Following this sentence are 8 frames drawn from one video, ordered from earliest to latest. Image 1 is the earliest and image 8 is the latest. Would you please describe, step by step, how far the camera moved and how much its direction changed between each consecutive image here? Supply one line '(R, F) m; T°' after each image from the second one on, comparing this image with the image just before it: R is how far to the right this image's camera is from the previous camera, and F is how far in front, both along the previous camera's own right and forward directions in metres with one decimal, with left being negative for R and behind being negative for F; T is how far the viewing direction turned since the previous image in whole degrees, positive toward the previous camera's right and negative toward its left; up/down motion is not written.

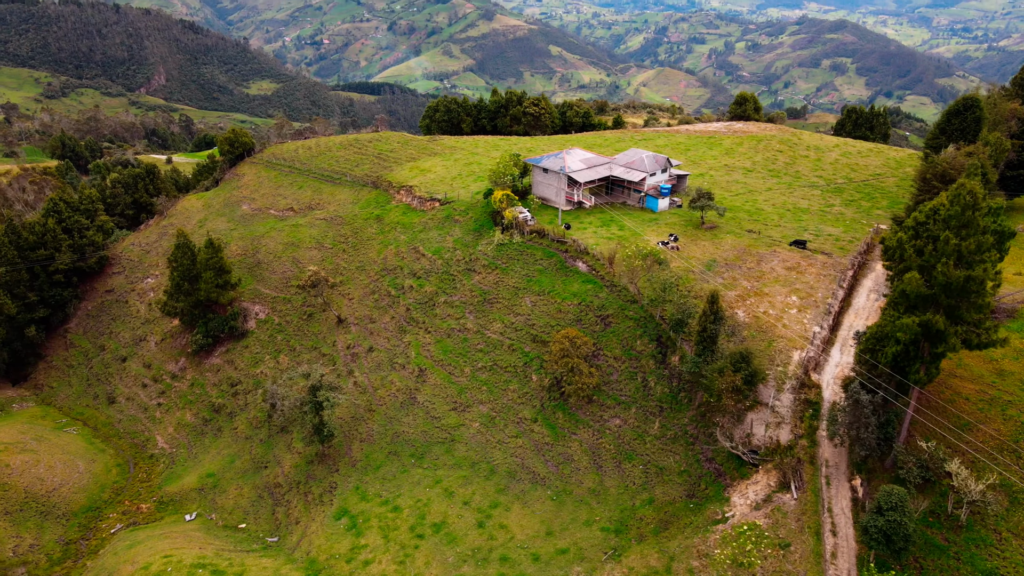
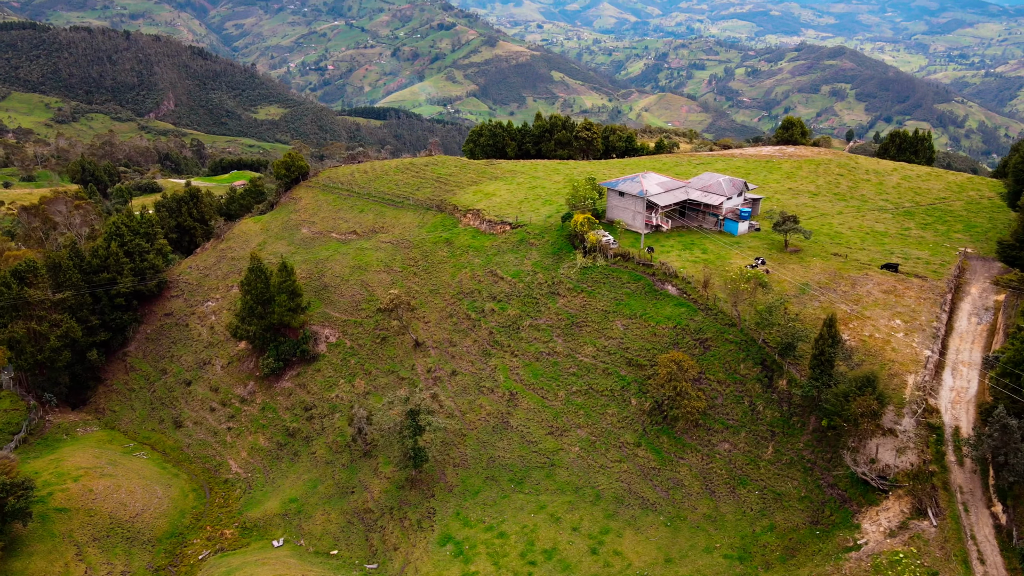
(-4.4, +0.1) m; 0°
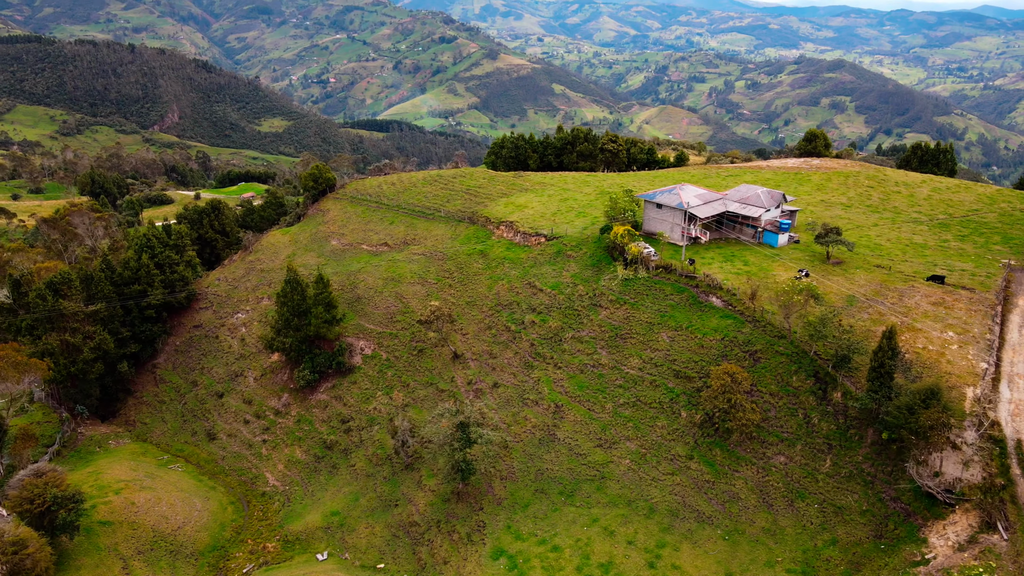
(-2.2, +0.1) m; 0°
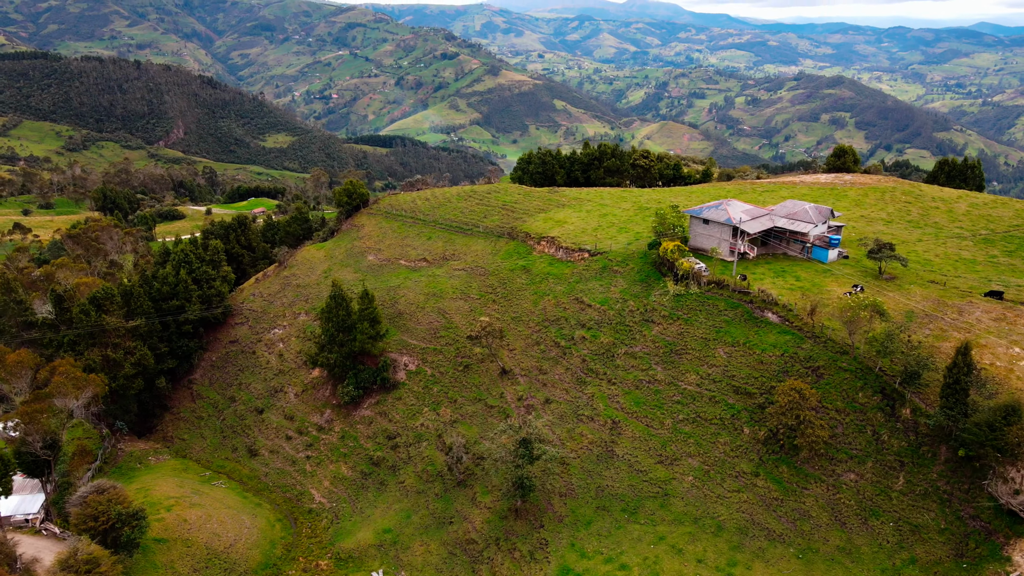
(-2.7, +0.1) m; 0°
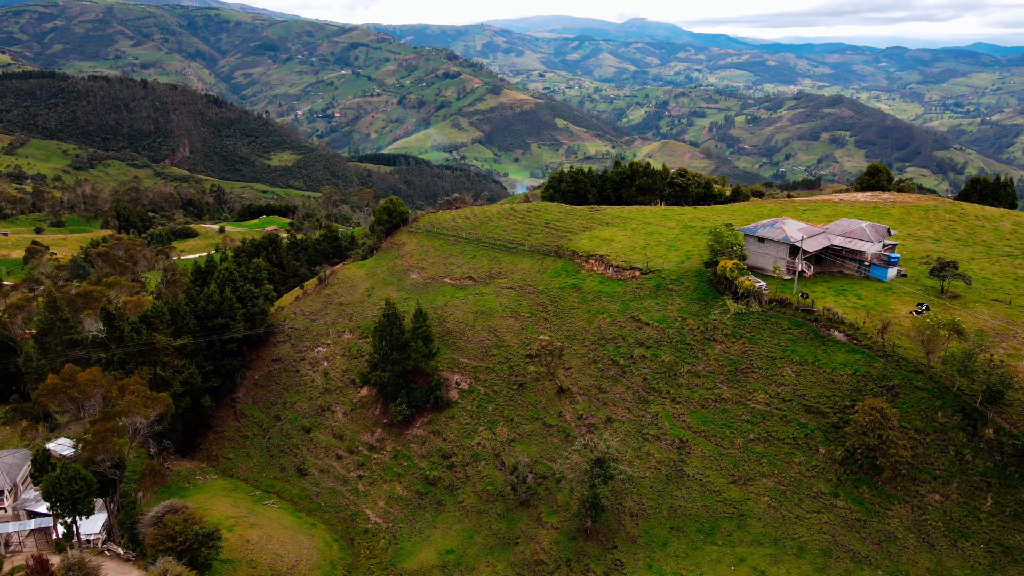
(-3.2, +0.1) m; 0°
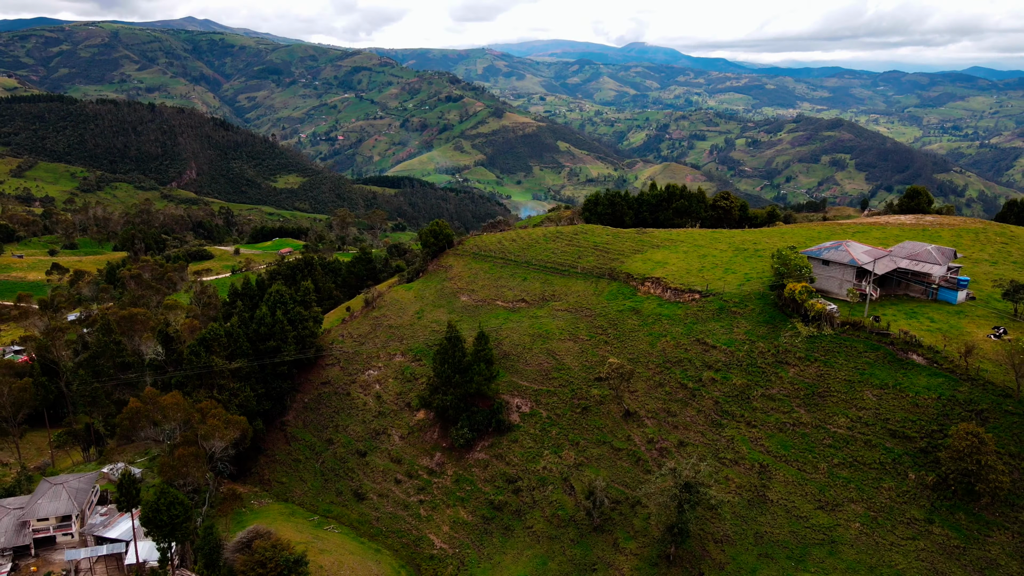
(-3.7, +0.1) m; 0°
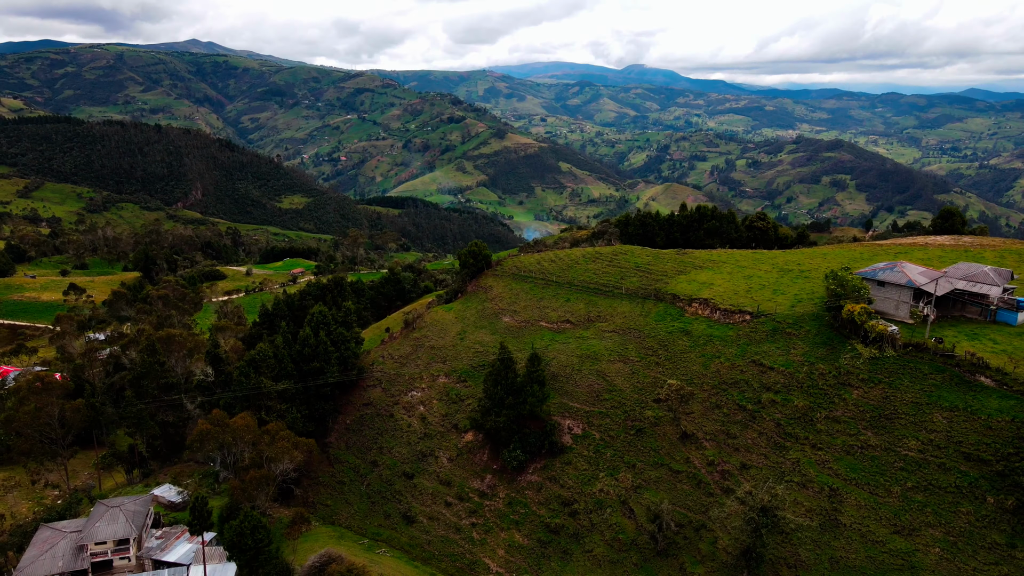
(-3.1, +0.1) m; 0°
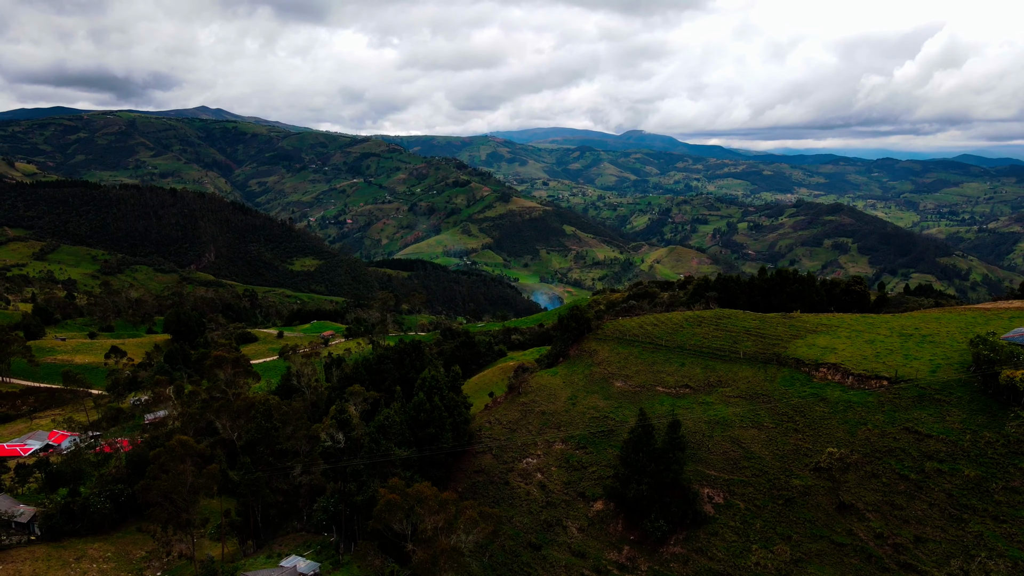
(-8.1, +0.5) m; 0°
